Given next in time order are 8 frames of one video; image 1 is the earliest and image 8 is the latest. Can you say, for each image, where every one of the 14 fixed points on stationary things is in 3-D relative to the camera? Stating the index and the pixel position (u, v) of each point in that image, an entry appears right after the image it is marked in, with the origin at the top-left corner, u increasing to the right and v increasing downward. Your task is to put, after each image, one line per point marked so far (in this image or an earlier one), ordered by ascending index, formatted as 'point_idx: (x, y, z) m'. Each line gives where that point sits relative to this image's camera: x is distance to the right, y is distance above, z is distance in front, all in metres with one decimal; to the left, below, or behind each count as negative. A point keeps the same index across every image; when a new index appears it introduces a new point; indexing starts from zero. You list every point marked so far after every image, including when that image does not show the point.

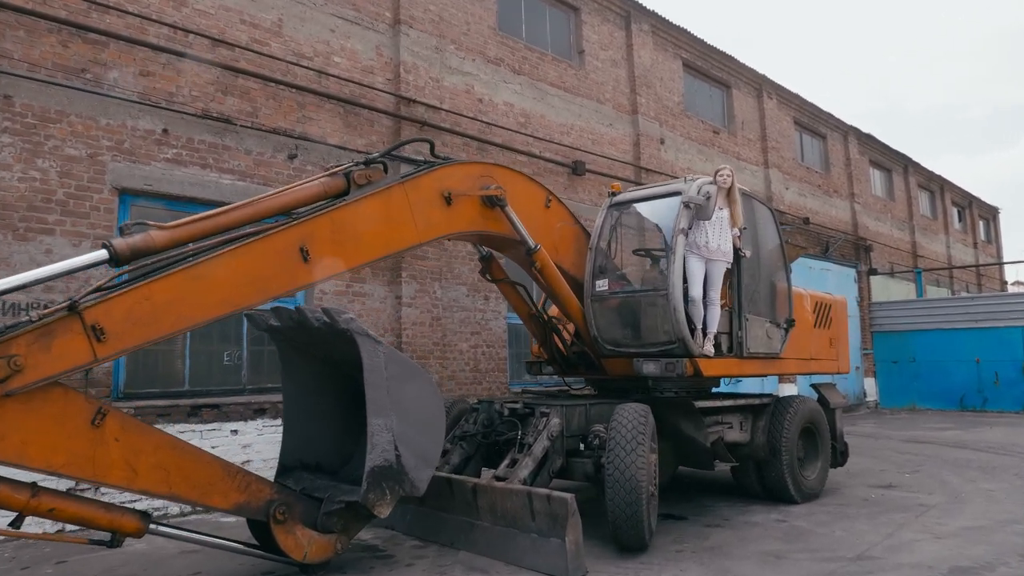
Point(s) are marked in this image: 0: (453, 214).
0: (-0.5, +0.6, +5.6) m
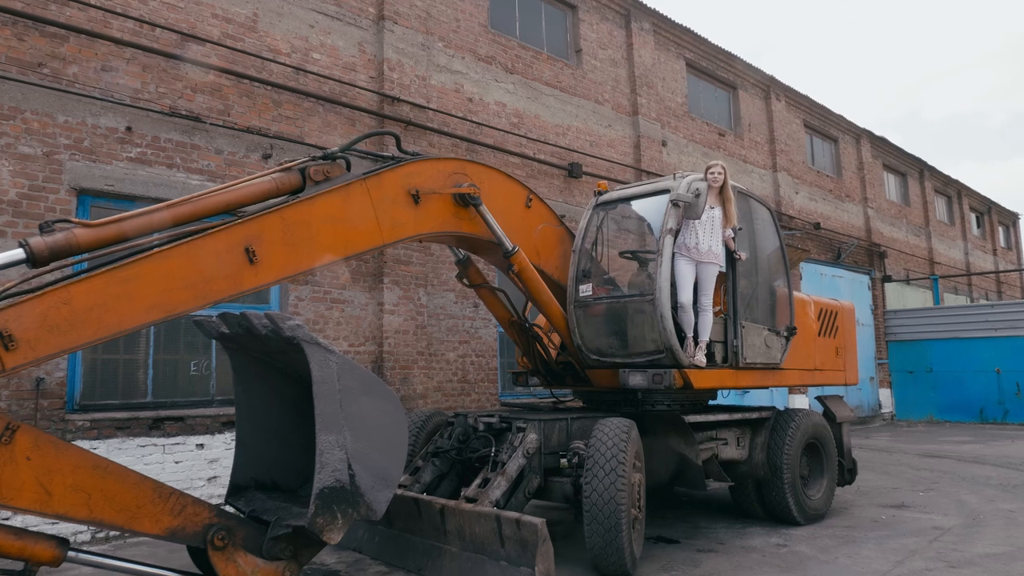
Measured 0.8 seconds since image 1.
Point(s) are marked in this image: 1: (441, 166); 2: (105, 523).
0: (-0.6, +0.5, +5.2) m
1: (-0.5, +0.9, +5.4) m
2: (-2.1, -1.2, +3.8) m
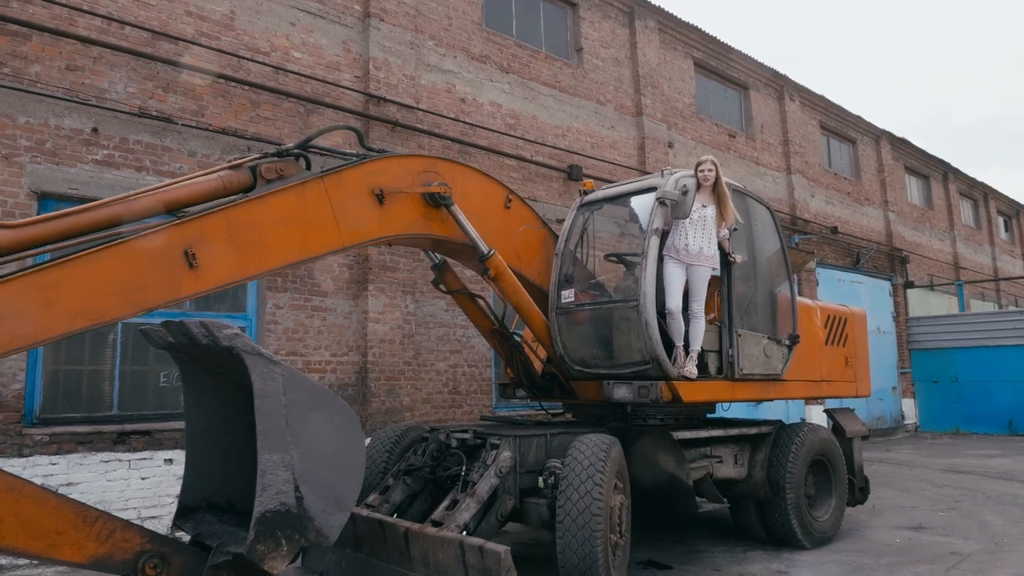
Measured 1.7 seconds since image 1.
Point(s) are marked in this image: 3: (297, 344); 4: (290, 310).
0: (-0.8, +0.5, +4.9) m
1: (-0.7, +0.8, +5.0) m
2: (-2.3, -1.2, +3.4) m
3: (-2.1, -0.5, +7.2) m
4: (-2.1, -0.2, +7.2) m
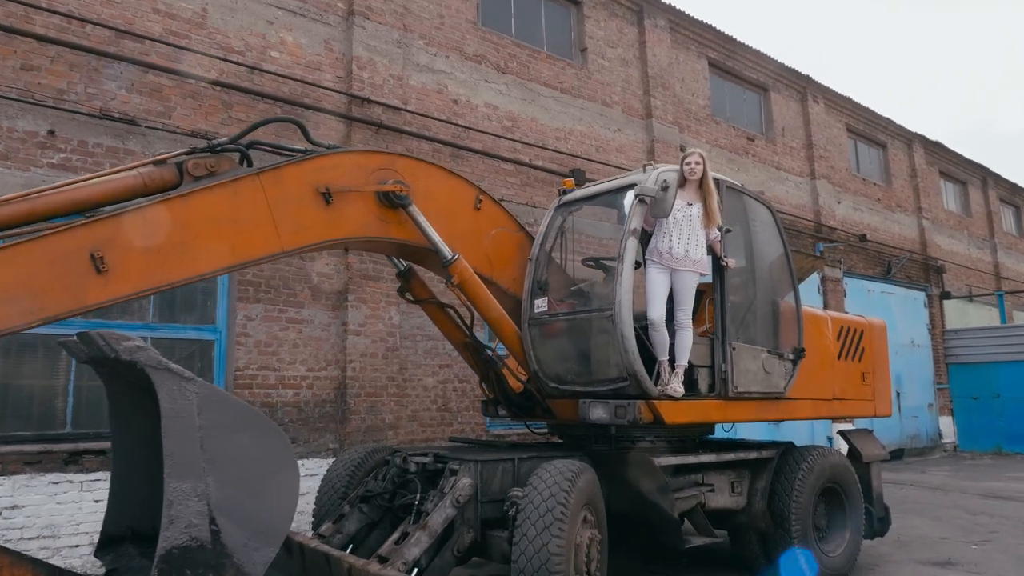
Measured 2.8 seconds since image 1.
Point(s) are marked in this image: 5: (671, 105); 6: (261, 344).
0: (-1.1, +0.4, +4.4) m
1: (-0.9, +0.8, +4.6) m
2: (-2.6, -1.3, +3.0) m
3: (-2.2, -0.6, +6.8) m
4: (-2.3, -0.3, +6.8) m
5: (+2.4, +2.8, +11.2) m
6: (-2.3, -0.5, +6.7) m
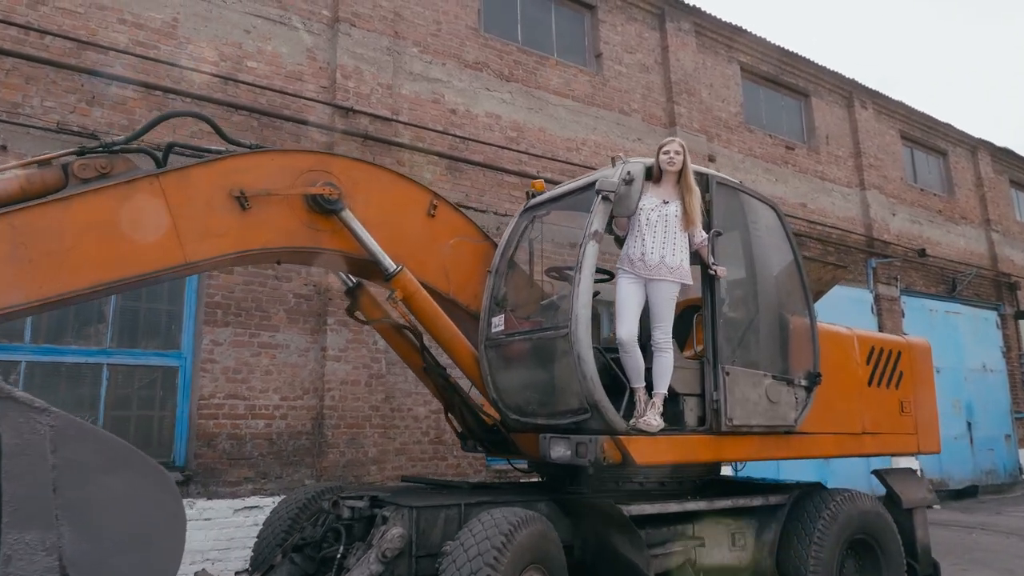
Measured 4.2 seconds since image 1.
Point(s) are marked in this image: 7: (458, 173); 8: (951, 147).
0: (-1.4, +0.3, +3.9) m
1: (-1.2, +0.7, +4.1) m
2: (-3.0, -1.3, +2.6) m
3: (-2.3, -0.8, +6.3) m
4: (-2.4, -0.5, +6.3) m
5: (+2.6, +2.5, +10.4) m
6: (-2.4, -0.7, +6.2) m
7: (-0.6, +1.2, +7.9) m
8: (+8.9, +2.8, +14.9) m
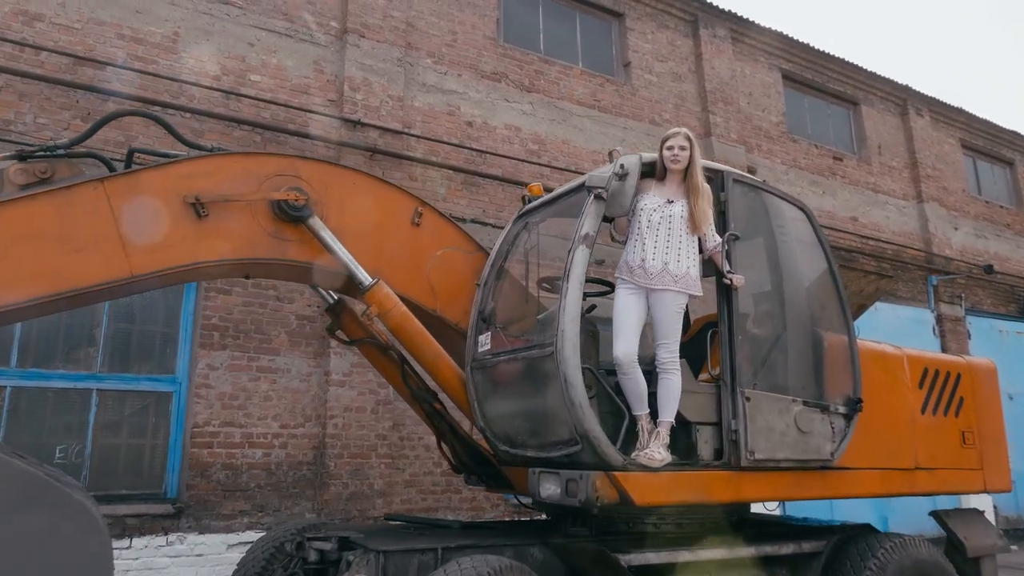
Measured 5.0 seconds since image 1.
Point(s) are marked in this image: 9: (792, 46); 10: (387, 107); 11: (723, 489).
0: (-1.5, +0.3, +3.6) m
1: (-1.3, +0.6, +3.7) m
2: (-3.2, -1.4, +2.3) m
3: (-2.2, -1.0, +5.9) m
4: (-2.3, -0.7, +6.0) m
5: (+3.0, +2.2, +9.8) m
6: (-2.3, -0.9, +5.9) m
7: (-0.4, +1.0, +7.5) m
8: (+9.5, +2.5, +13.9) m
9: (+4.1, +3.5, +10.7) m
10: (-1.2, +1.7, +7.1) m
11: (+1.0, -0.9, +3.5) m
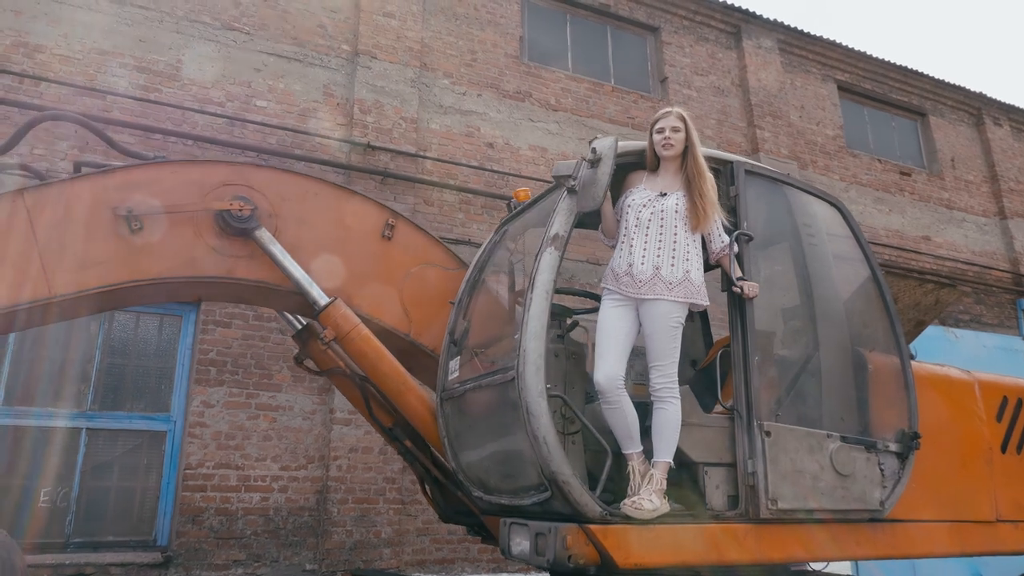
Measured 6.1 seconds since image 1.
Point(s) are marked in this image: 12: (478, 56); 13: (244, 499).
0: (-1.6, +0.2, +3.2) m
1: (-1.4, +0.5, +3.3) m
2: (-3.4, -1.4, +2.0) m
3: (-2.1, -1.2, +5.5) m
4: (-2.2, -0.9, +5.6) m
5: (+3.4, +1.9, +9.1) m
6: (-2.2, -1.1, +5.5) m
7: (-0.2, +0.7, +7.0) m
8: (+10.3, +2.1, +12.5) m
9: (+4.5, +3.2, +10.0) m
10: (-1.0, +1.4, +6.8) m
11: (+0.9, -1.0, +2.8) m
12: (-0.3, +2.4, +7.5) m
13: (-2.0, -1.6, +5.5) m
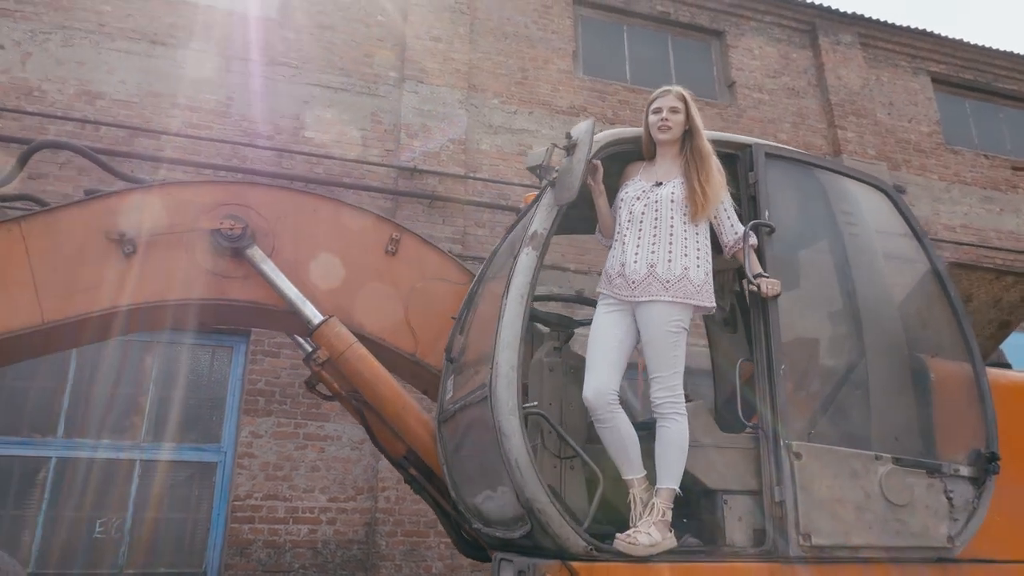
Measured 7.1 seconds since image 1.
0: (-1.6, +0.1, +3.1) m
1: (-1.4, +0.4, +3.3) m
2: (-3.5, -1.5, +2.1) m
3: (-1.7, -1.5, +5.5) m
4: (-1.8, -1.1, +5.6) m
5: (+4.1, +1.7, +8.4) m
6: (-1.8, -1.3, +5.5) m
7: (+0.3, +0.5, +6.8) m
8: (+11.4, +2.1, +10.8) m
9: (+5.3, +3.0, +9.2) m
10: (-0.6, +1.2, +6.7) m
11: (+0.8, -1.0, +2.3) m
12: (+0.2, +2.1, +7.3) m
13: (-1.6, -1.8, +5.4) m
